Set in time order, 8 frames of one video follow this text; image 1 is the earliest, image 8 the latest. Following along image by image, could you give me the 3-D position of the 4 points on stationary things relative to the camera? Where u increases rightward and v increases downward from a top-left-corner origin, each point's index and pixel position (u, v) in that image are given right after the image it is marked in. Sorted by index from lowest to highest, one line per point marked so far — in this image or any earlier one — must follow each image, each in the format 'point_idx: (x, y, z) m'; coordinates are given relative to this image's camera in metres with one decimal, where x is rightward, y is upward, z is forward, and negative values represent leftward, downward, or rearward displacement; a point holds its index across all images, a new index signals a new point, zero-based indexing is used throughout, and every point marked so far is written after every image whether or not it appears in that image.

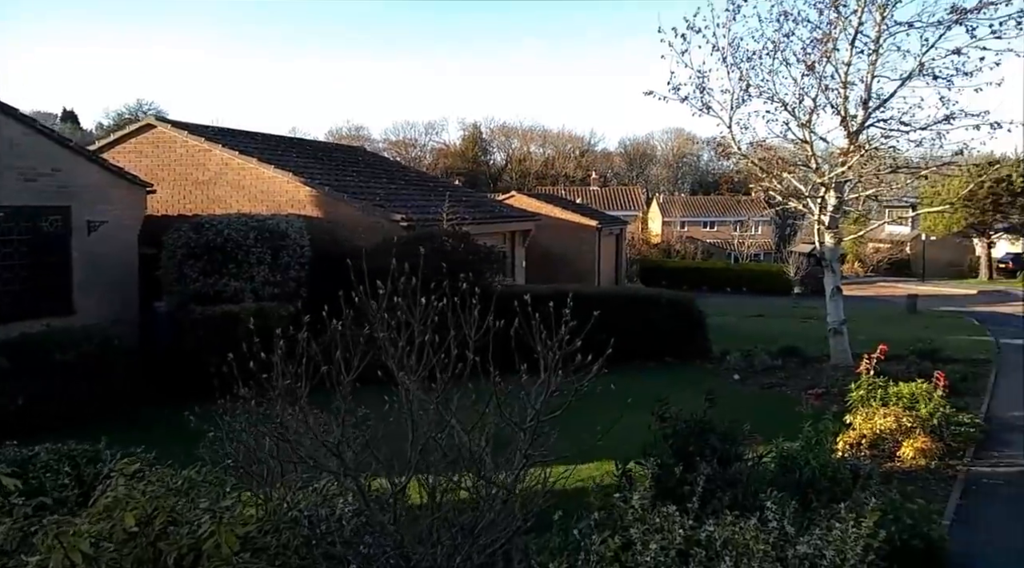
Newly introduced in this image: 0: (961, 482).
0: (+3.8, -1.7, +8.2) m
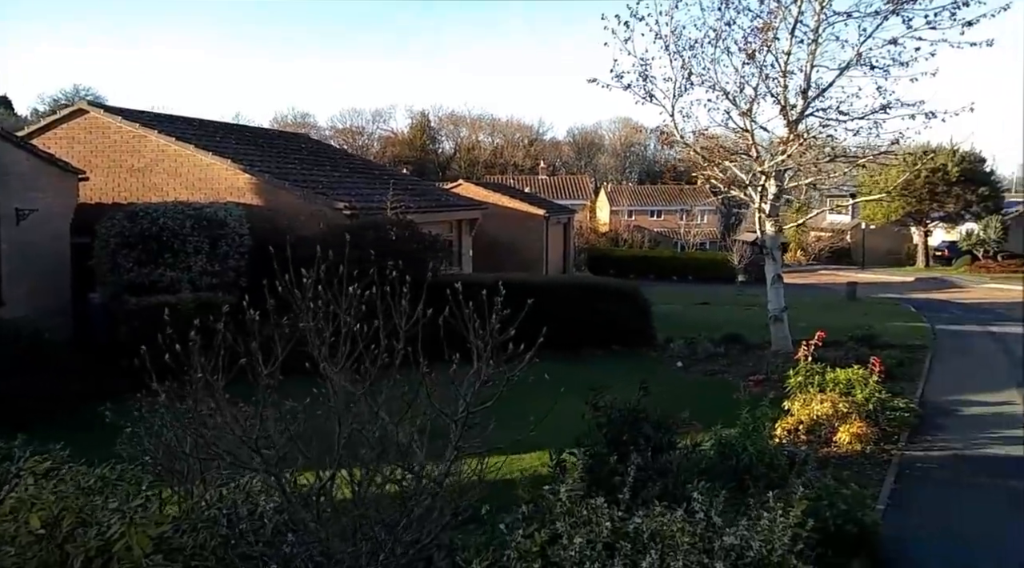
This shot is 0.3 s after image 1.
0: (+3.3, -1.6, +8.3) m
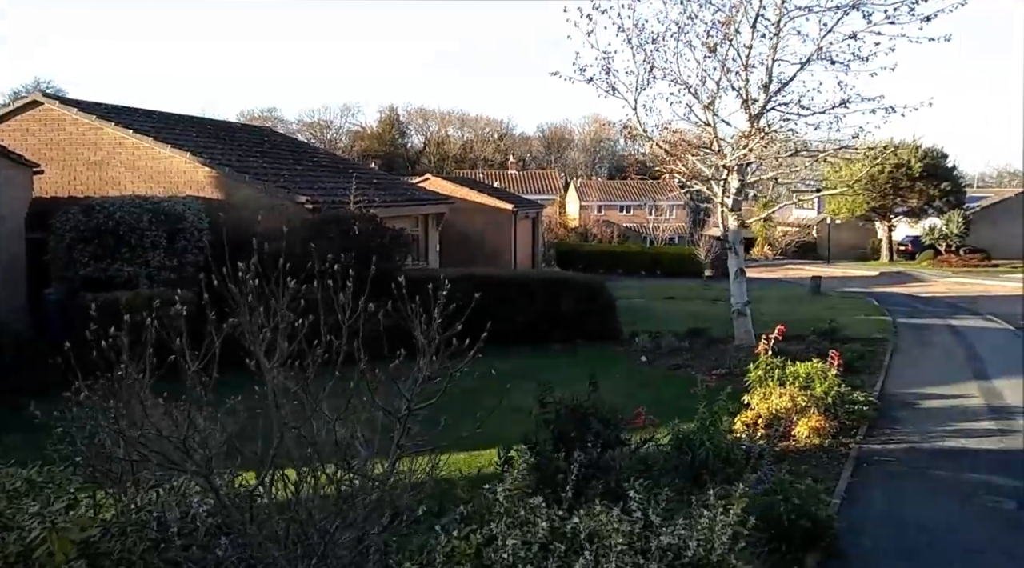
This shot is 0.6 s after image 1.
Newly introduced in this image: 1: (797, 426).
0: (+3.0, -1.5, +8.3) m
1: (+2.6, -1.3, +8.8) m
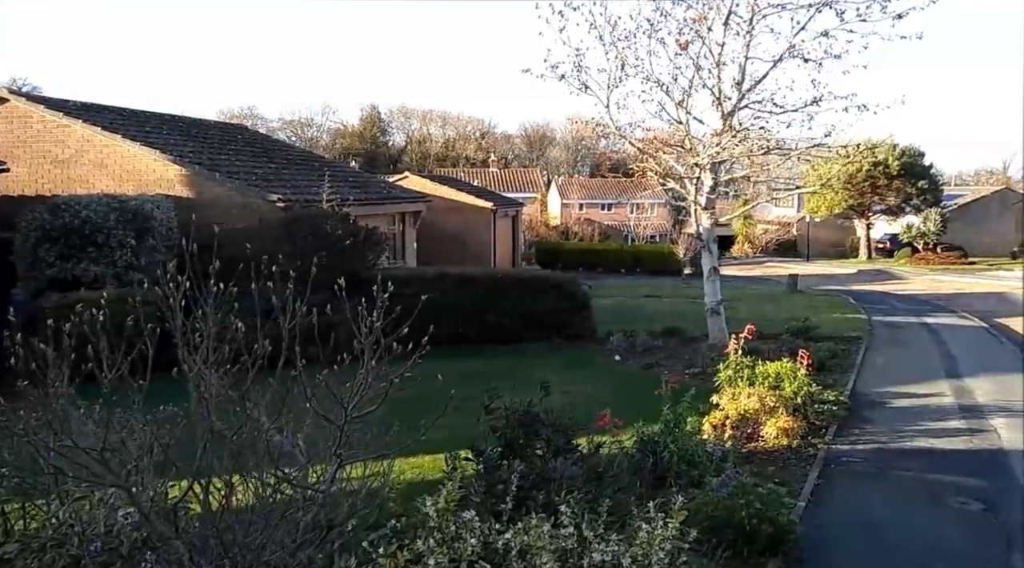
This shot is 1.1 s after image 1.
0: (+2.6, -1.5, +8.2) m
1: (+2.3, -1.3, +8.7) m
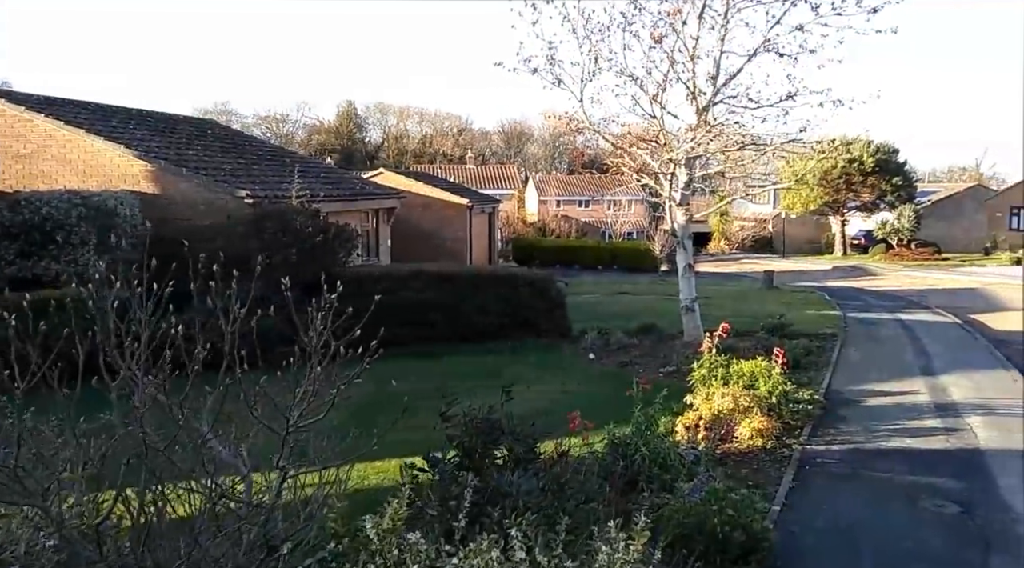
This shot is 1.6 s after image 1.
0: (+2.4, -1.5, +8.1) m
1: (+2.0, -1.3, +8.5) m
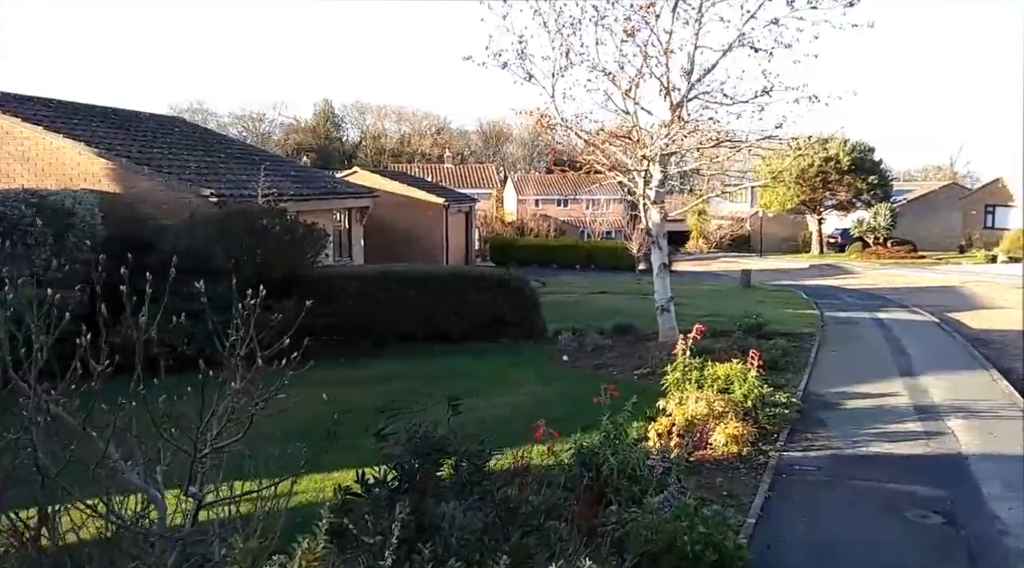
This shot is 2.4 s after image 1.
0: (+2.1, -1.5, +7.7) m
1: (+1.7, -1.3, +8.2) m
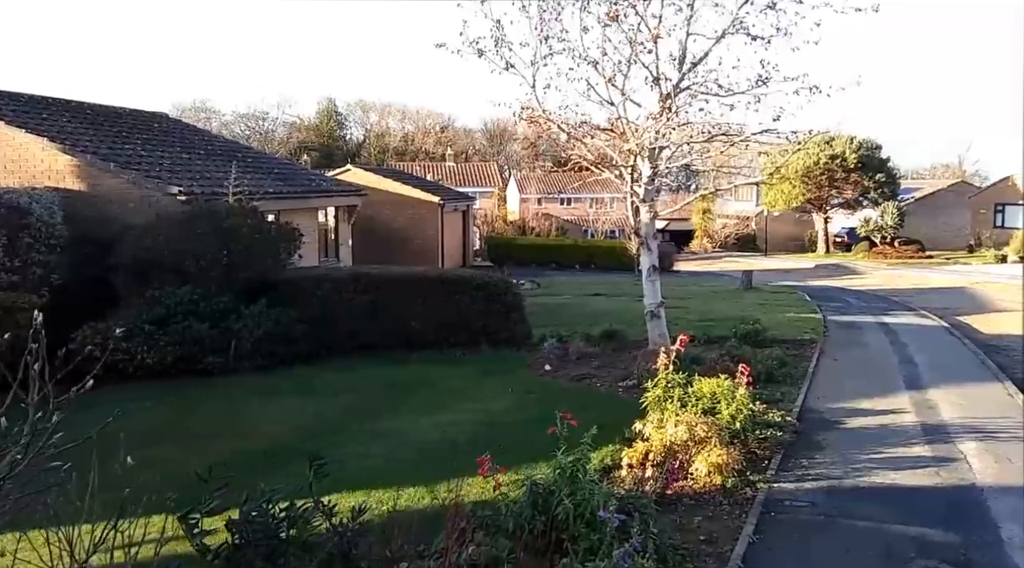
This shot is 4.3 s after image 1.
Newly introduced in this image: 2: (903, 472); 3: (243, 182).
0: (+1.7, -1.6, +6.8) m
1: (+1.4, -1.3, +7.2) m
2: (+3.2, -1.5, +7.7) m
3: (-5.3, +2.0, +18.9) m
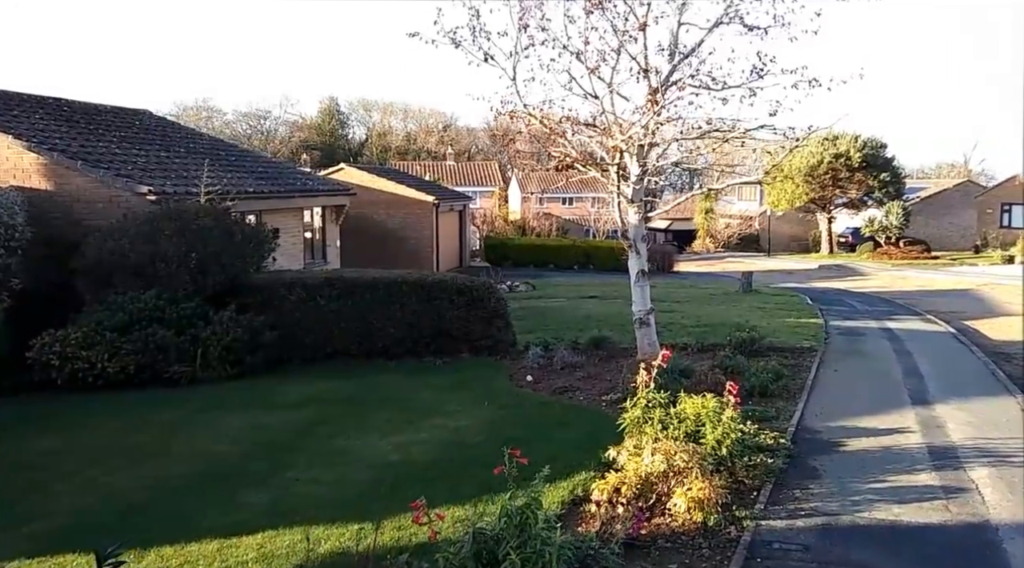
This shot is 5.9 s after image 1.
0: (+1.4, -1.6, +6.0) m
1: (+1.1, -1.4, +6.4) m
2: (+2.9, -1.6, +6.9) m
3: (-5.5, +2.0, +18.1) m
